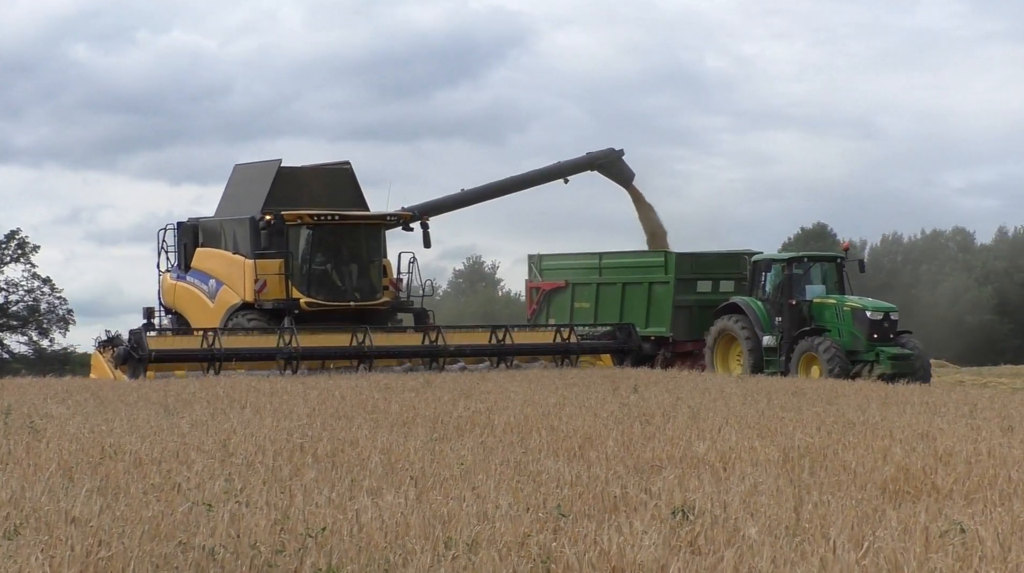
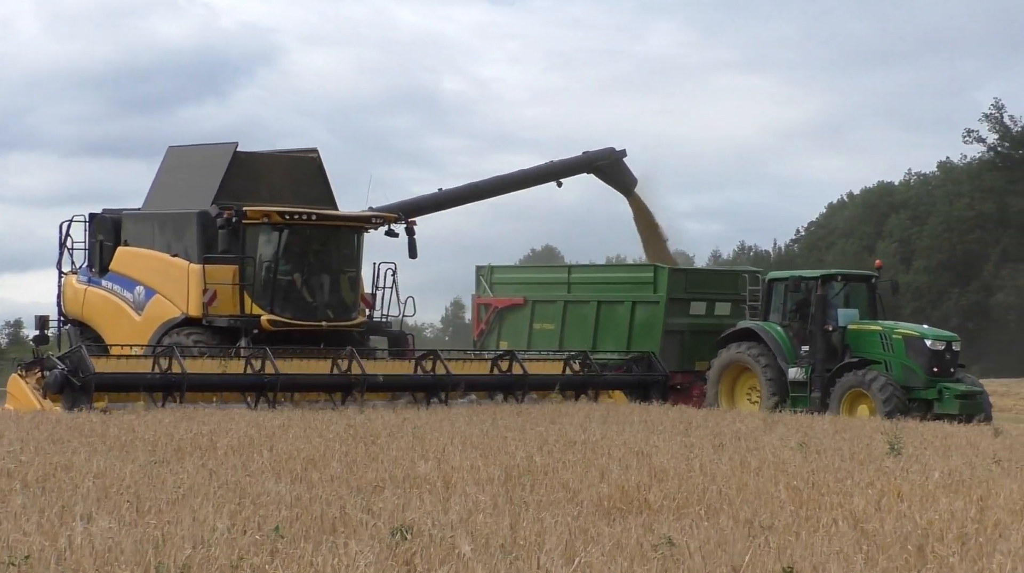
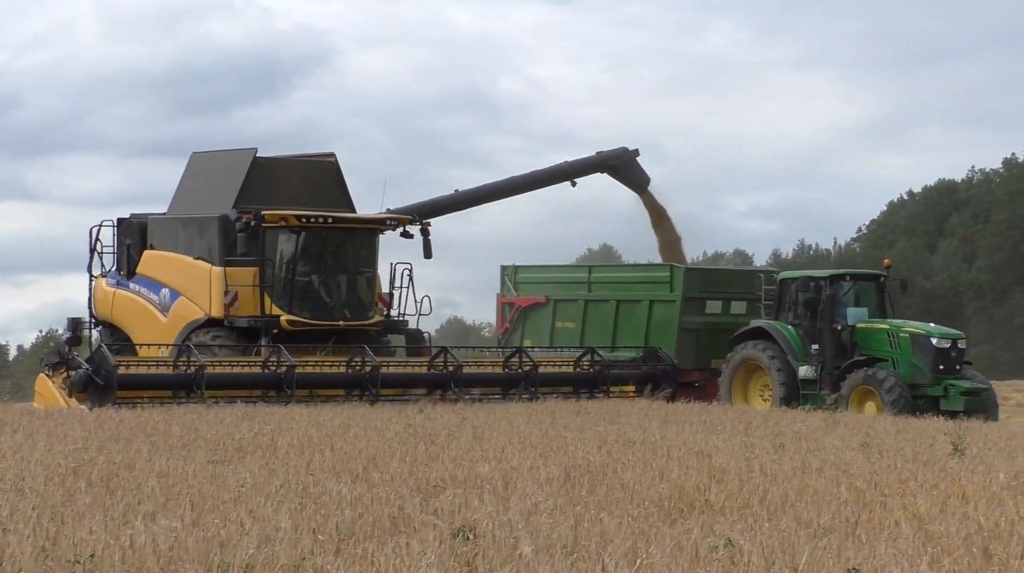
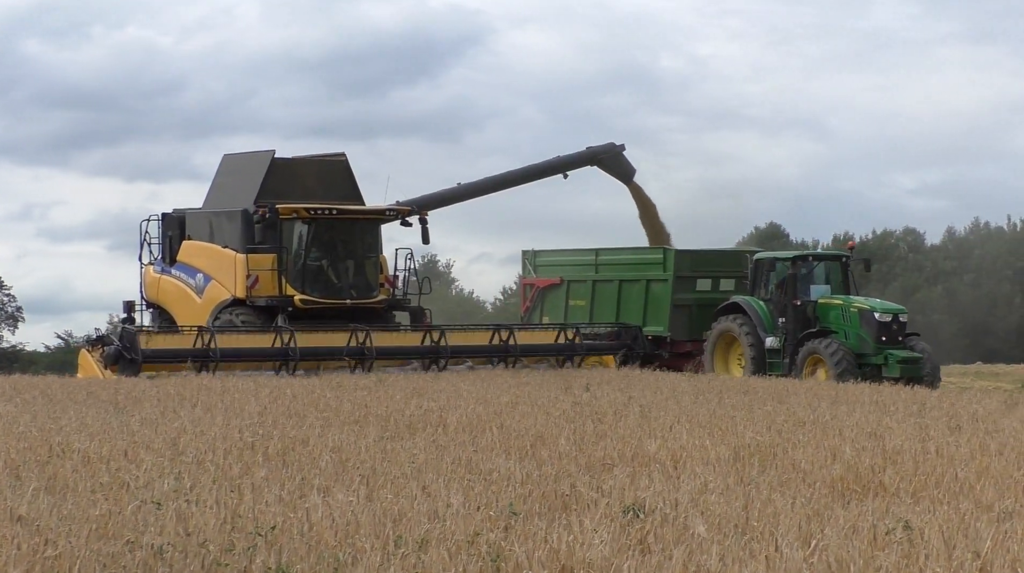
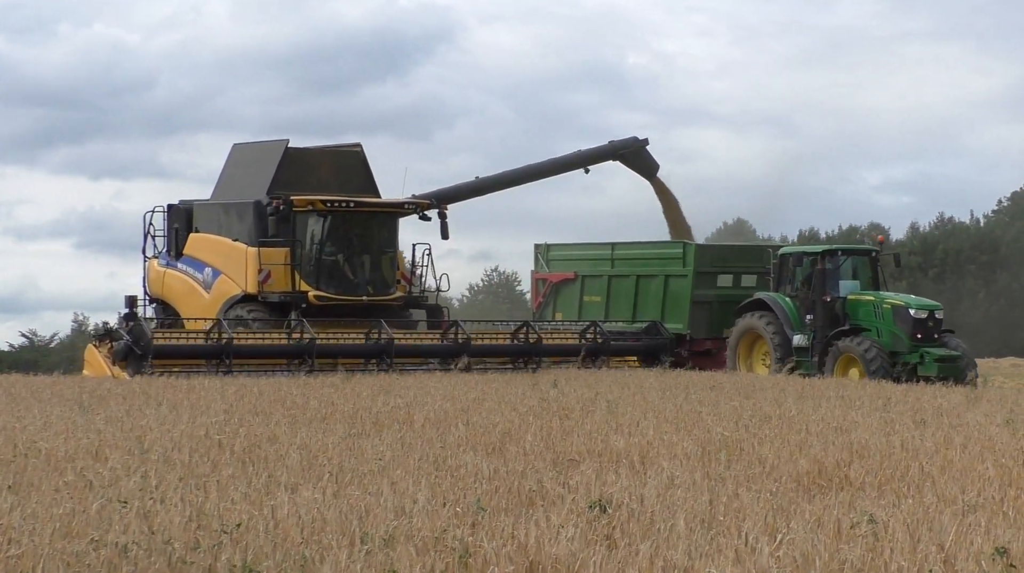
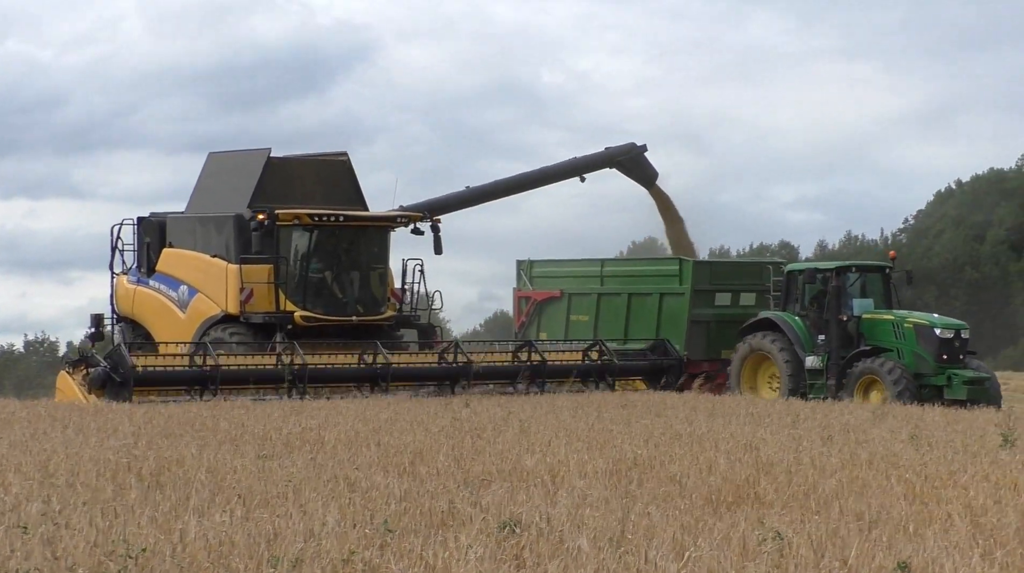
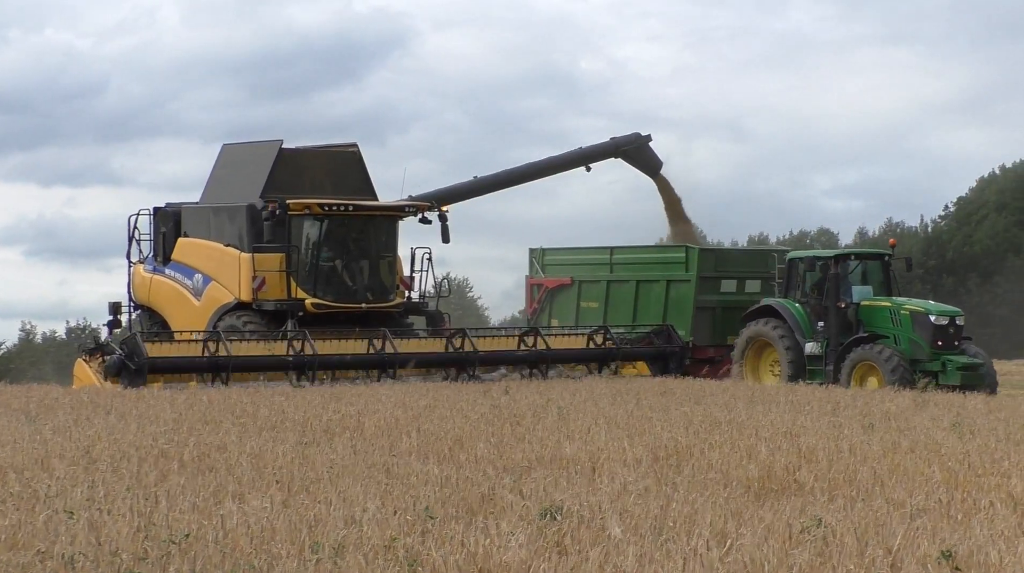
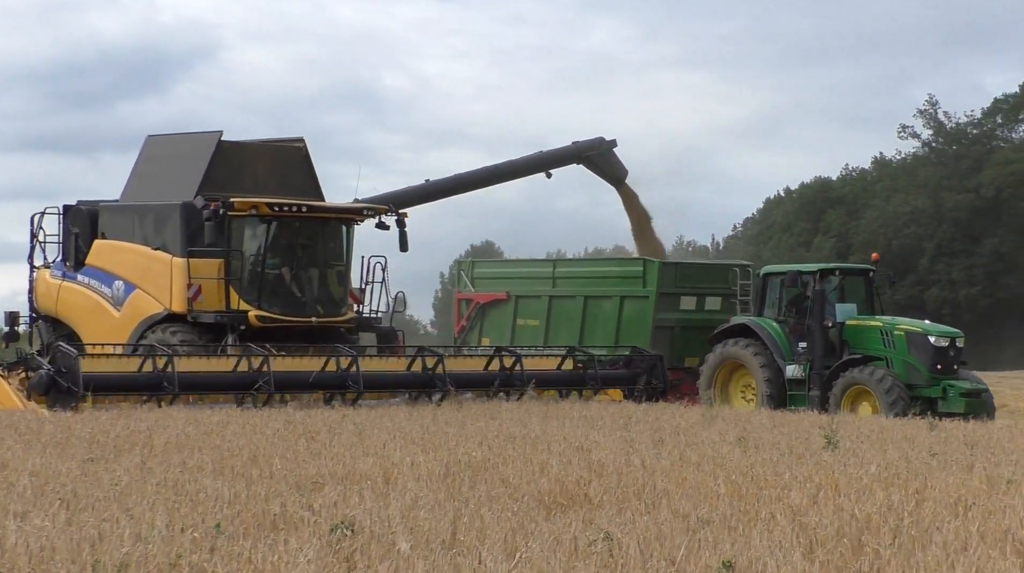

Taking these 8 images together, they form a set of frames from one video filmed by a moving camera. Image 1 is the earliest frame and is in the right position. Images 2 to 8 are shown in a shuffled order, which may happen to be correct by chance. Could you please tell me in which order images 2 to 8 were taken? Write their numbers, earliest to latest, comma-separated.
4, 5, 7, 6, 3, 2, 8
